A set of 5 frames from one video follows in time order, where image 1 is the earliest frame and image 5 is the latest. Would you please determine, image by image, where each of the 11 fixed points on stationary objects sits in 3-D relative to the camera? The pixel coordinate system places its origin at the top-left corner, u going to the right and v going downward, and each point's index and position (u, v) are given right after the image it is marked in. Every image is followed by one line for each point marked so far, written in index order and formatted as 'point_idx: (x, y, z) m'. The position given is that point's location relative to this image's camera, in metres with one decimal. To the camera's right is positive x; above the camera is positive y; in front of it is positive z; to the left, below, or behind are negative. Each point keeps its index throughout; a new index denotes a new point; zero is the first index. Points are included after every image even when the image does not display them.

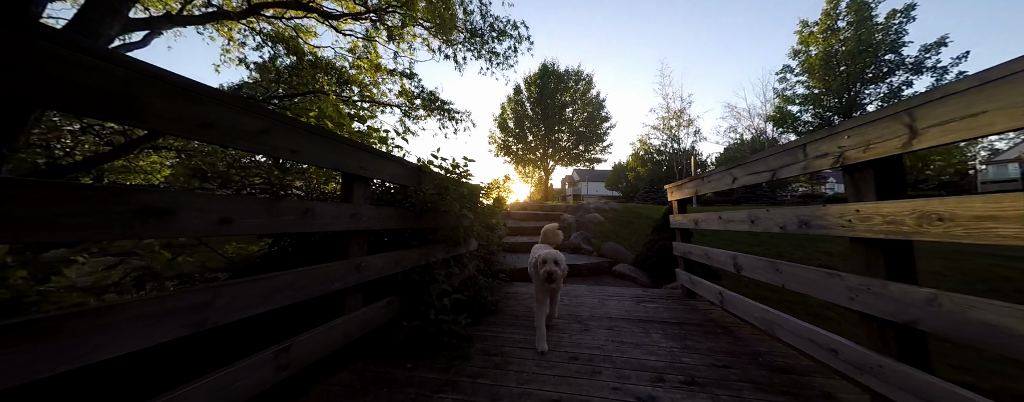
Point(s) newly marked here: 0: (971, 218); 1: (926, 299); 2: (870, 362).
0: (+1.6, -0.1, +1.0) m
1: (+1.6, -0.4, +1.1) m
2: (+1.7, -0.7, +1.3) m
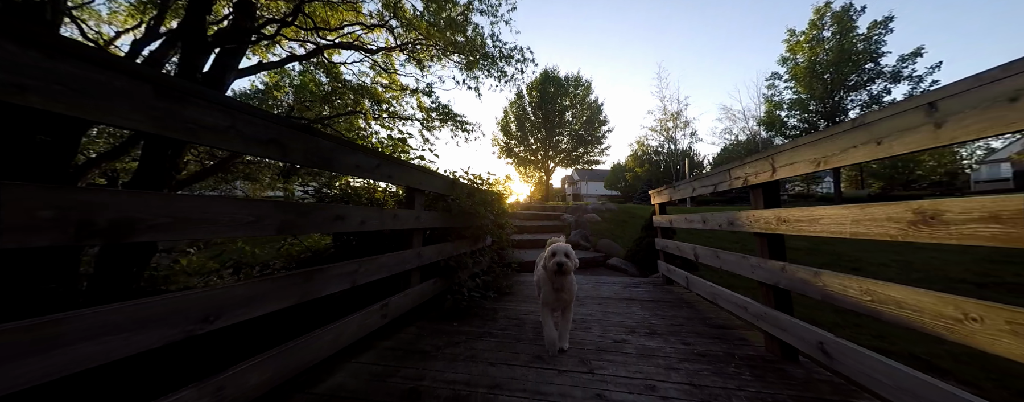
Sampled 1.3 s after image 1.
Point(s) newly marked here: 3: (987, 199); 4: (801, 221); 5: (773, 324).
0: (+1.7, -0.1, +1.7) m
1: (+1.8, -0.4, +1.8) m
2: (+1.8, -0.8, +2.1) m
3: (+1.5, 0.0, +0.9) m
4: (+1.7, -0.1, +1.7) m
5: (+1.8, -0.8, +1.9) m
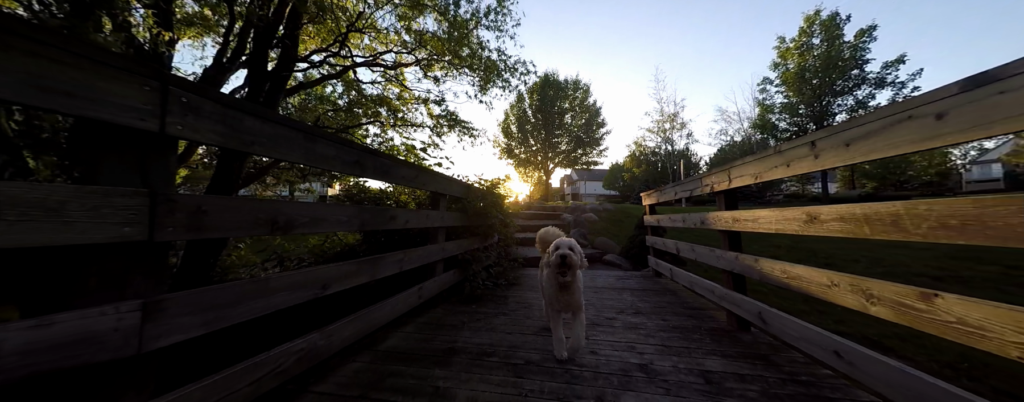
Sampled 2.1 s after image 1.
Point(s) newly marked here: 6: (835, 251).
0: (+1.8, -0.2, +2.2) m
1: (+1.9, -0.5, +2.3) m
2: (+1.9, -0.8, +2.6) m
3: (+1.7, 0.0, +1.4) m
4: (+1.8, -0.1, +2.2) m
5: (+1.9, -0.9, +2.4) m
6: (+7.1, -1.1, +6.1) m
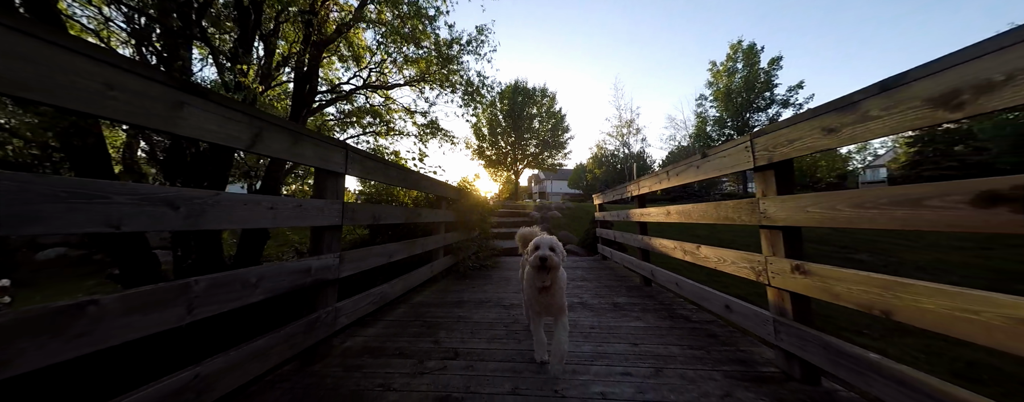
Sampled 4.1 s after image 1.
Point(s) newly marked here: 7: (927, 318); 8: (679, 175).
0: (+1.7, -0.2, +3.5) m
1: (+1.7, -0.5, +3.6) m
2: (+1.7, -0.9, +3.9) m
3: (+1.6, -0.1, +2.6) m
4: (+1.7, -0.2, +3.4) m
5: (+1.7, -0.9, +3.7) m
6: (+6.5, -1.1, +8.0) m
7: (+1.5, -0.4, +1.0) m
8: (+1.6, +0.3, +2.7) m
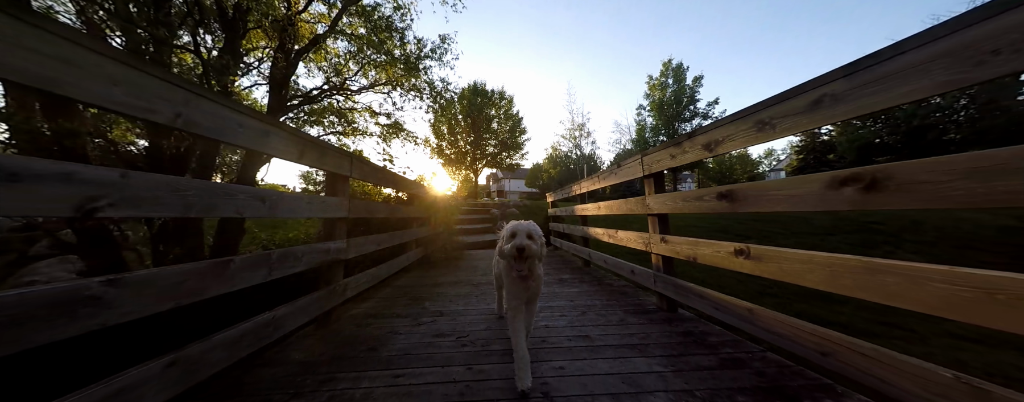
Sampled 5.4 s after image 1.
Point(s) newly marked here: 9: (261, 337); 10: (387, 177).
0: (+1.1, -0.1, +4.4) m
1: (+1.1, -0.5, +4.5) m
2: (+1.2, -0.8, +4.8) m
3: (+1.2, 0.0, +3.5) m
4: (+1.1, -0.1, +4.3) m
5: (+1.2, -0.9, +4.6) m
6: (+5.2, -1.0, +9.6) m
7: (+1.3, -0.4, +1.9) m
8: (+1.2, +0.3, +3.6) m
9: (-1.4, -0.7, +1.5) m
10: (-1.5, +0.3, +3.5) m
